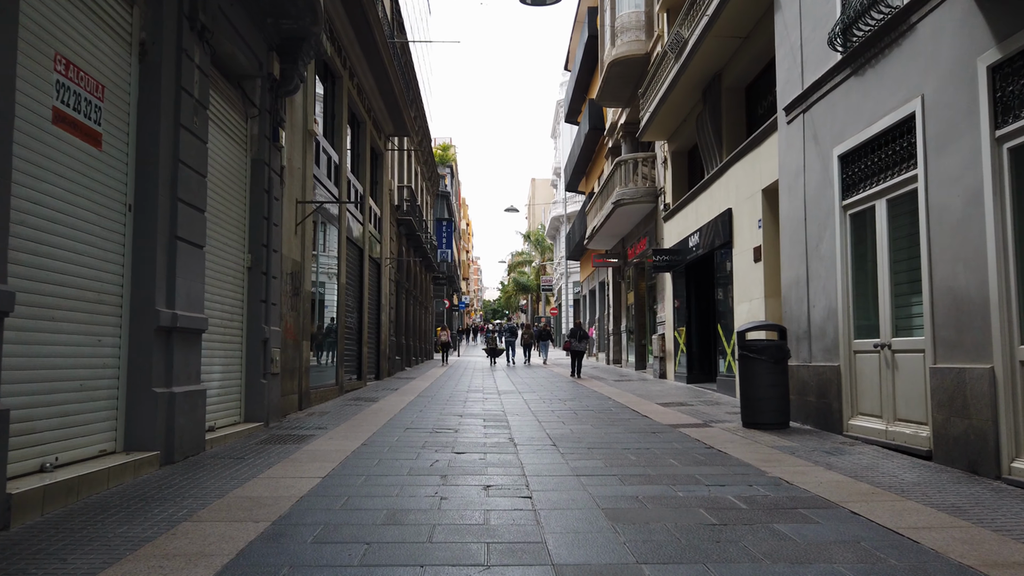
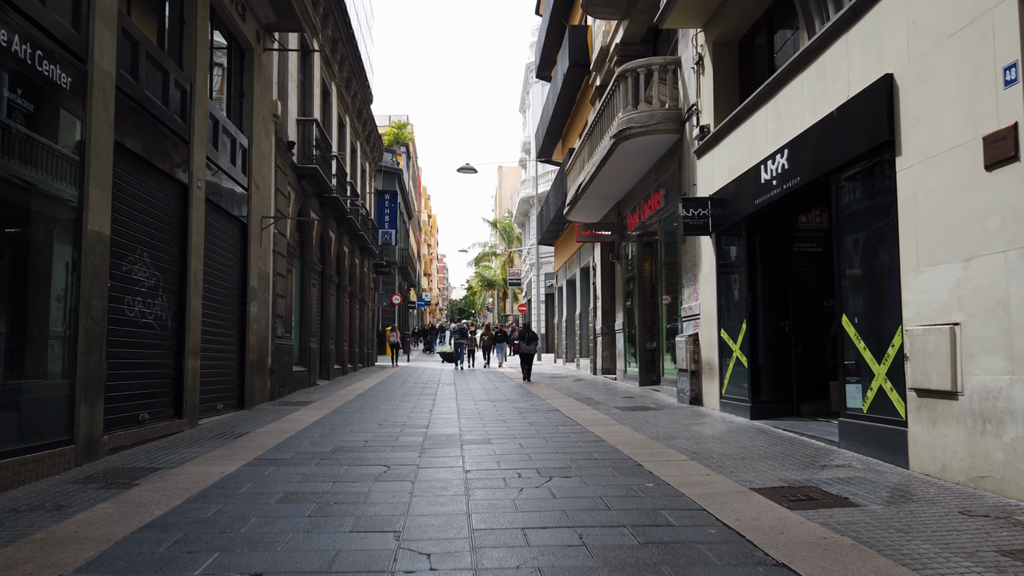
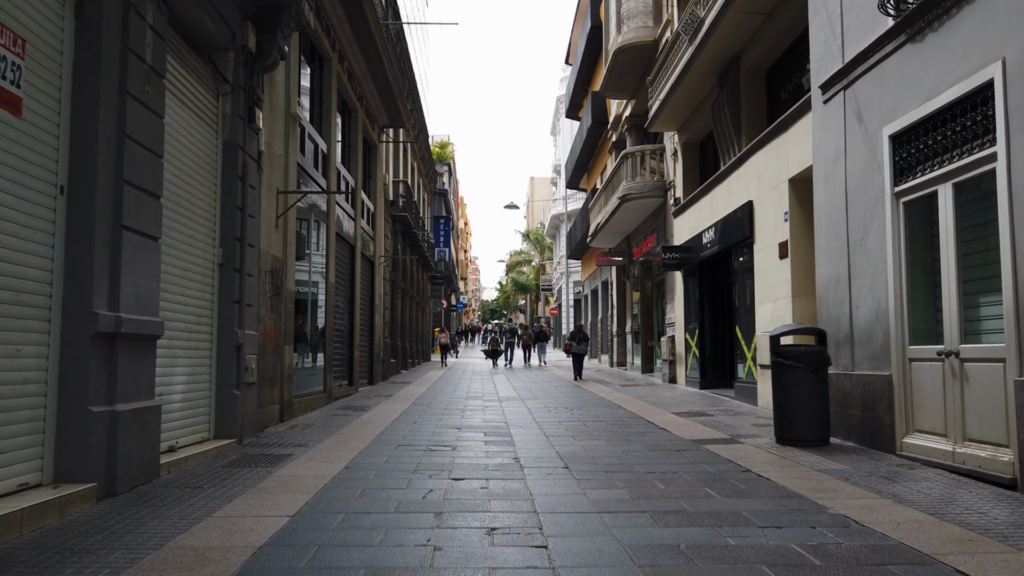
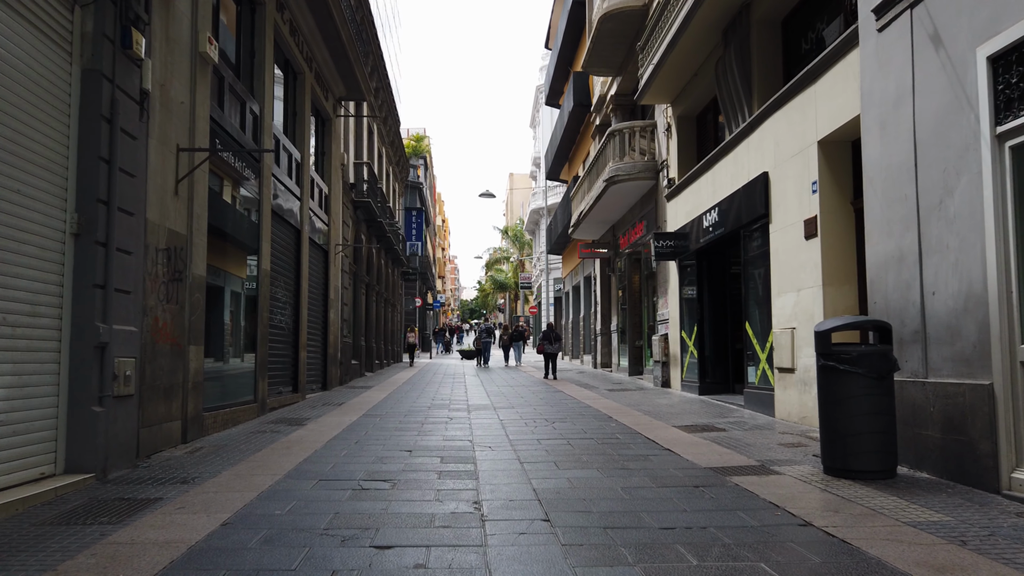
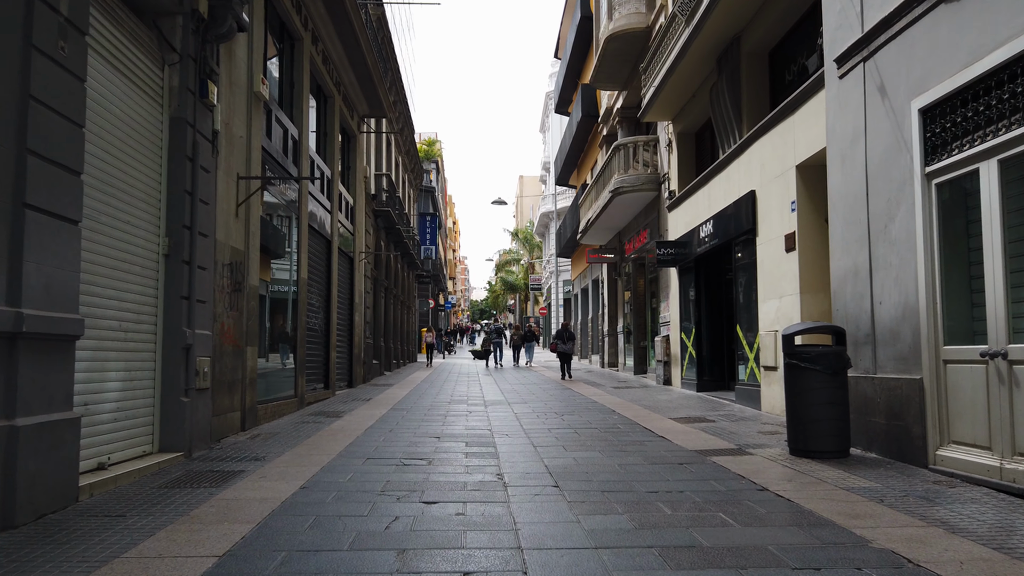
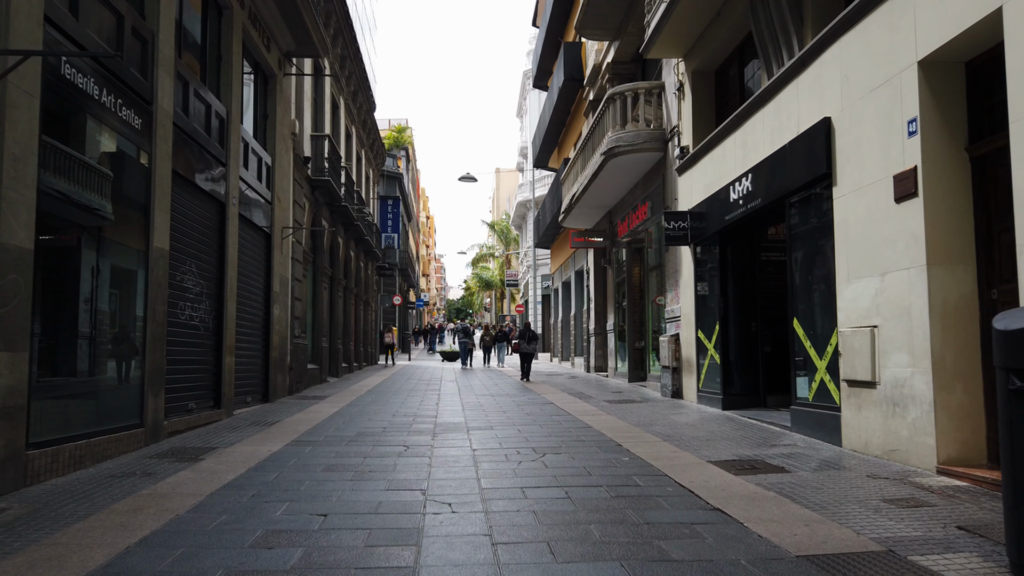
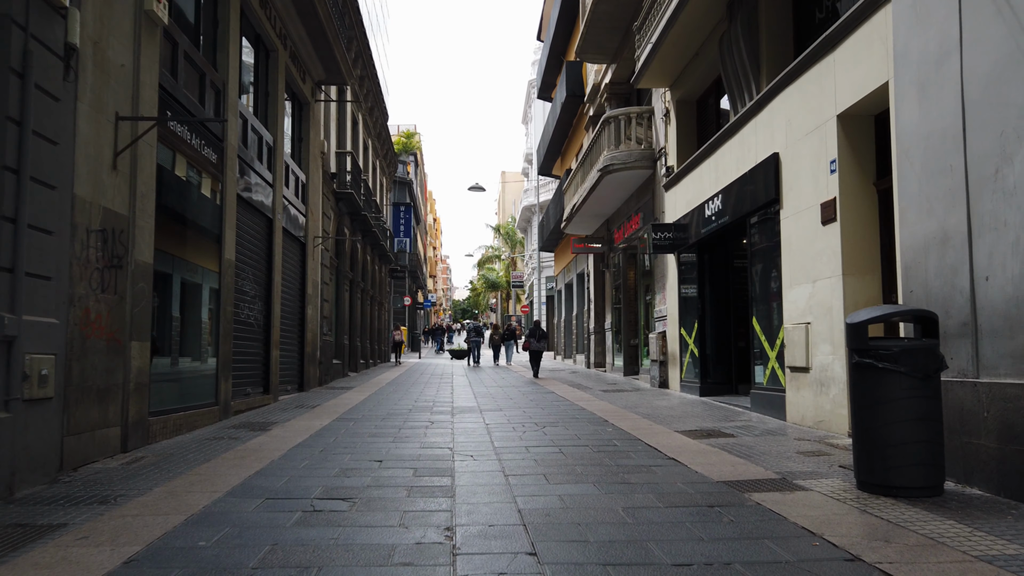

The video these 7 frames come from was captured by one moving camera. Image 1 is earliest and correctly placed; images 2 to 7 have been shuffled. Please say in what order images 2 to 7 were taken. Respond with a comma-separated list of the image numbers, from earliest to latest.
3, 5, 4, 7, 6, 2
